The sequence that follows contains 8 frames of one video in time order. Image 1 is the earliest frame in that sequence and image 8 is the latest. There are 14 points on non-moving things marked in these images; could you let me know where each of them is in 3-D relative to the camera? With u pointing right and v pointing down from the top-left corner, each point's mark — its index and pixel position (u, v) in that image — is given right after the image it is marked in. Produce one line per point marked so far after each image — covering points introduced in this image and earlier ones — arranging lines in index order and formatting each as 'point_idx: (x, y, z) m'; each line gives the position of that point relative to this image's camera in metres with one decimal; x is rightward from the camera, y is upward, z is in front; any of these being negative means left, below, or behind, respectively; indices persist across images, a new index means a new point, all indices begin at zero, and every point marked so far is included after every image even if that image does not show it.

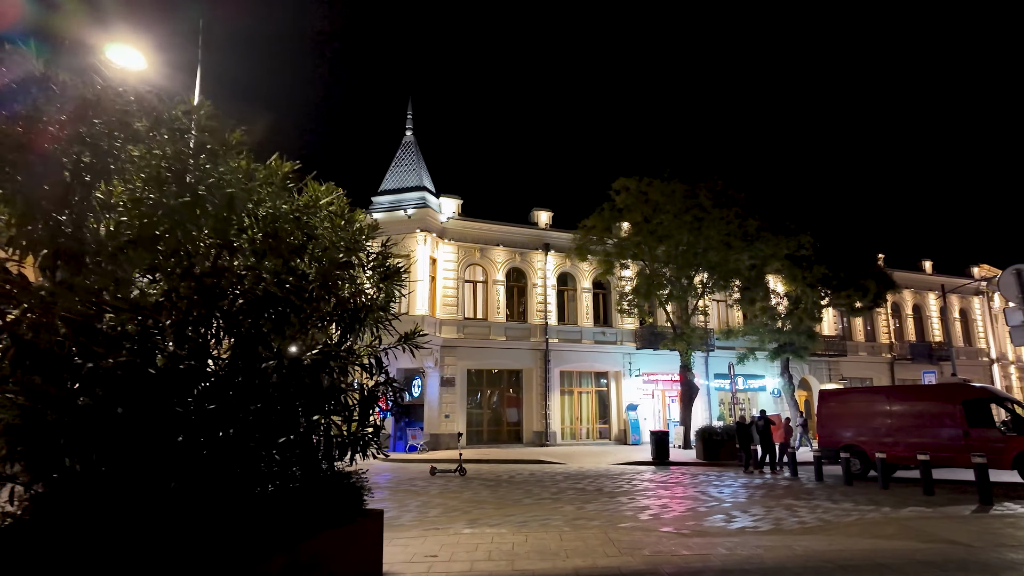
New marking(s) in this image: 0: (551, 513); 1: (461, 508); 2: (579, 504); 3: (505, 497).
0: (+0.7, -3.9, +10.2) m
1: (-0.9, -4.1, +10.9) m
2: (+1.3, -4.1, +11.3) m
3: (-0.1, -4.4, +12.5) m
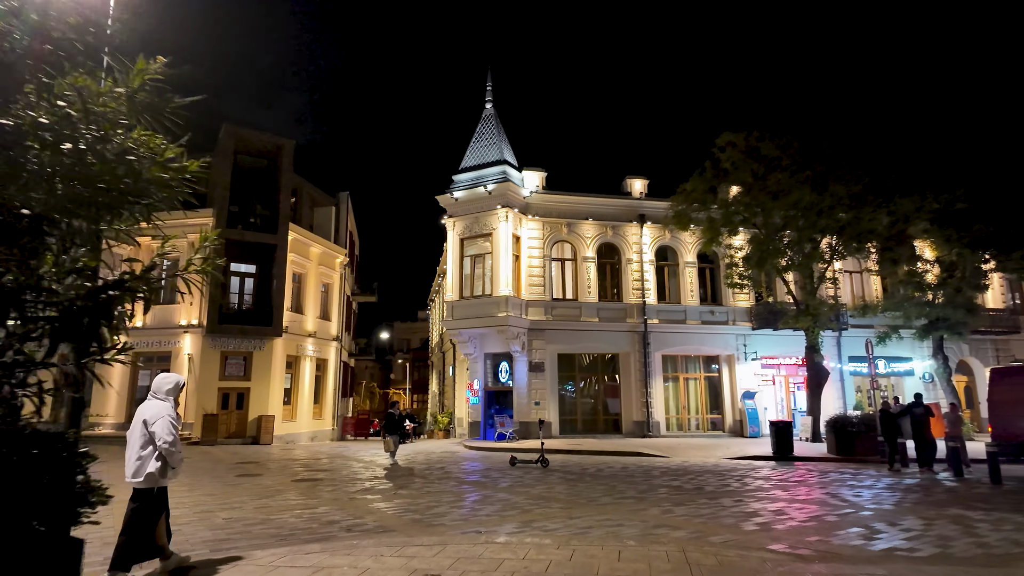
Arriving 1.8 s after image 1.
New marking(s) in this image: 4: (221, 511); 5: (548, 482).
0: (+1.6, -3.2, +8.2) m
1: (+0.2, -3.4, +9.2) m
2: (+2.4, -3.4, +9.2) m
3: (+1.3, -3.7, +10.6) m
4: (-4.3, -3.3, +8.9) m
5: (+0.8, -4.0, +12.3) m
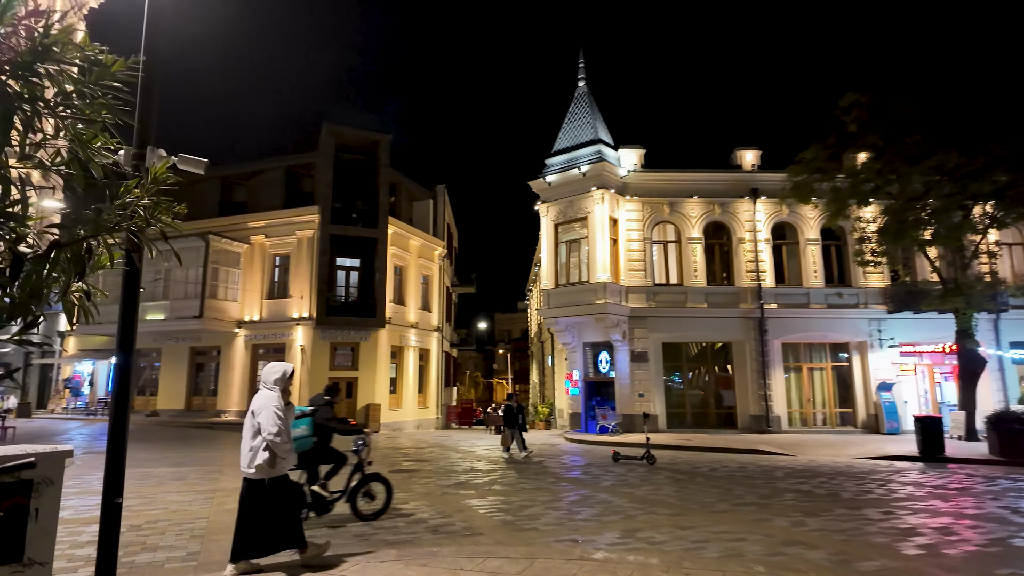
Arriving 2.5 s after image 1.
0: (+2.8, -2.9, +7.0) m
1: (+1.6, -3.1, +8.3) m
2: (+3.8, -3.0, +7.9) m
3: (+2.9, -3.4, +9.5) m
4: (-2.9, -3.2, +8.7) m
5: (+2.7, -3.7, +11.2) m
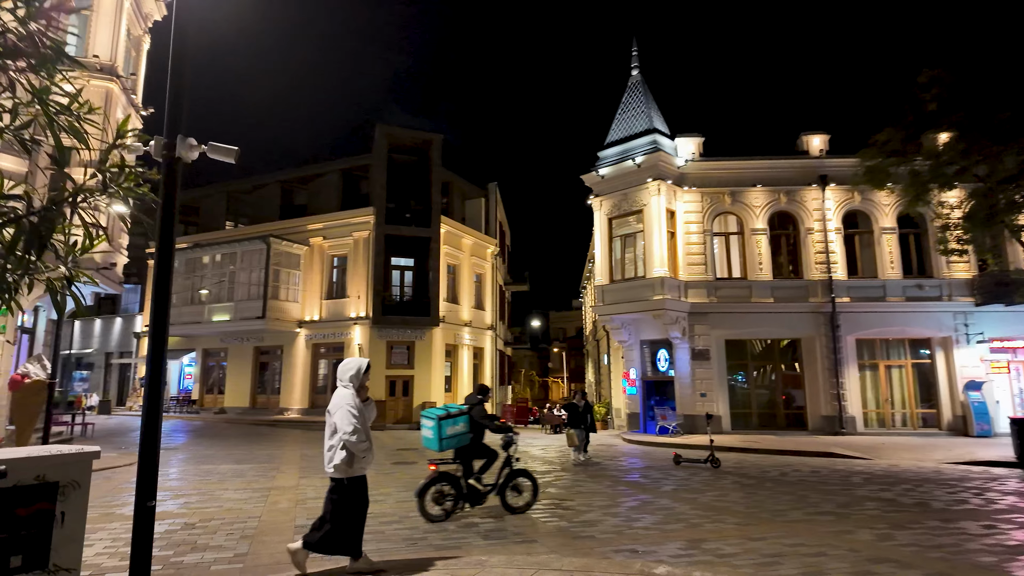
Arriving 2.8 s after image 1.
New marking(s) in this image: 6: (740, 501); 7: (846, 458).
0: (+3.4, -2.8, +6.4) m
1: (+2.3, -3.0, +7.7) m
2: (+4.5, -2.9, +7.1) m
3: (+3.7, -3.2, +8.8) m
4: (-2.1, -3.1, +8.6) m
5: (+3.7, -3.5, +10.6) m
6: (+3.5, -3.3, +9.1) m
7: (+8.5, -4.4, +15.2) m
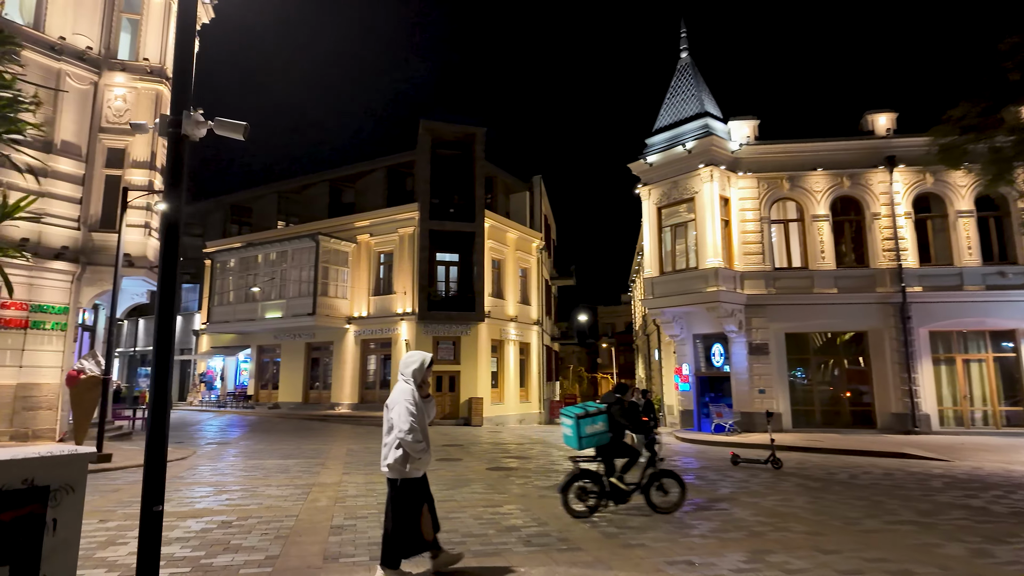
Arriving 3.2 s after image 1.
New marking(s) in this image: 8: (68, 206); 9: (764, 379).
0: (+3.9, -2.6, +5.7) m
1: (+2.9, -2.9, +7.1) m
2: (+5.0, -2.7, +6.3) m
3: (+4.4, -3.0, +8.1) m
4: (-1.5, -3.0, +8.3) m
5: (+4.5, -3.3, +9.8) m
6: (+4.2, -3.1, +8.4) m
7: (+9.7, -4.1, +14.0) m
8: (-11.3, +2.1, +15.0) m
9: (+8.2, -3.0, +19.4) m
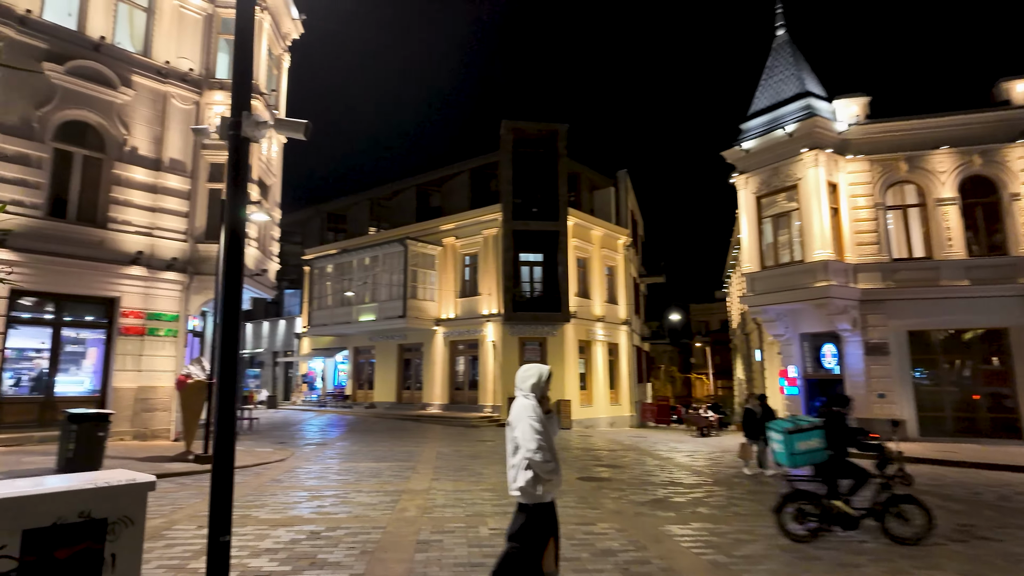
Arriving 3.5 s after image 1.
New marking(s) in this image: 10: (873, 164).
0: (+4.6, -2.5, +4.6) m
1: (+3.9, -2.8, +6.1) m
2: (+5.9, -2.6, +5.0) m
3: (+5.5, -3.0, +6.9) m
4: (-0.2, -3.0, +7.9) m
5: (+5.9, -3.2, +8.6) m
6: (+5.4, -3.0, +7.2) m
7: (+11.6, -3.8, +12.0) m
8: (-9.1, +1.8, +16.0) m
9: (+10.9, -2.8, +17.5) m
10: (+11.3, +3.9, +18.6) m
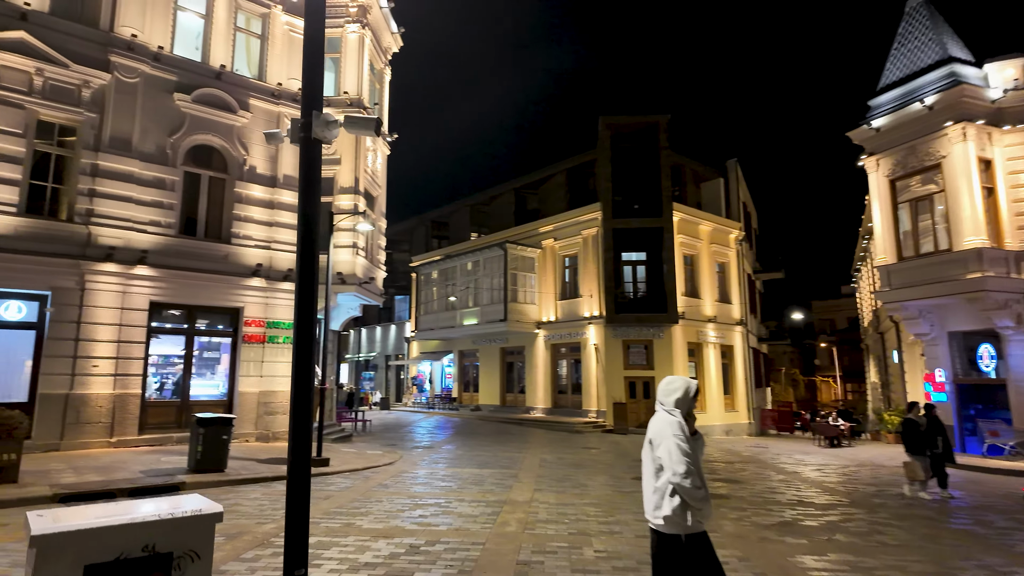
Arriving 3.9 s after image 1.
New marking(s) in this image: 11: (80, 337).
0: (+5.3, -2.4, +3.2) m
1: (+4.8, -2.7, +4.9) m
2: (+6.6, -2.5, +3.5) m
3: (+6.6, -2.8, +5.3) m
4: (+1.1, -3.1, +7.4) m
5: (+7.2, -3.1, +7.0) m
6: (+6.5, -2.9, +5.7) m
7: (+13.5, -3.6, +9.3) m
8: (-6.3, +1.6, +16.9) m
9: (+13.8, -2.5, +14.9) m
10: (+14.1, +4.2, +15.9) m
11: (-9.7, -1.1, +13.3) m
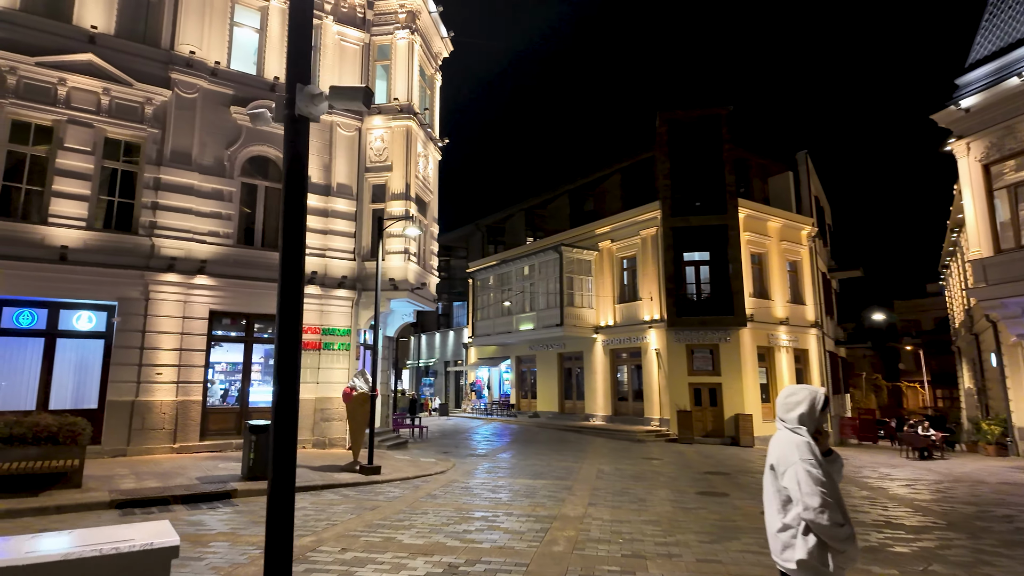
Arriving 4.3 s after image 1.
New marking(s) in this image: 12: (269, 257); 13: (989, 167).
0: (+5.4, -2.3, +2.2) m
1: (+5.1, -2.6, +3.9) m
2: (+6.7, -2.4, +2.3) m
3: (+6.9, -2.7, +4.1) m
4: (+1.7, -3.1, +6.8) m
5: (+7.7, -3.0, +5.7) m
6: (+6.8, -2.8, +4.5) m
7: (+14.2, -3.4, +7.4) m
8: (-4.8, +1.4, +17.0) m
9: (+15.0, -2.3, +12.9) m
10: (+15.4, +4.3, +13.9) m
11: (-8.5, -1.3, +13.7) m
12: (-6.5, +0.9, +15.7) m
13: (+12.9, +3.3, +16.0) m
